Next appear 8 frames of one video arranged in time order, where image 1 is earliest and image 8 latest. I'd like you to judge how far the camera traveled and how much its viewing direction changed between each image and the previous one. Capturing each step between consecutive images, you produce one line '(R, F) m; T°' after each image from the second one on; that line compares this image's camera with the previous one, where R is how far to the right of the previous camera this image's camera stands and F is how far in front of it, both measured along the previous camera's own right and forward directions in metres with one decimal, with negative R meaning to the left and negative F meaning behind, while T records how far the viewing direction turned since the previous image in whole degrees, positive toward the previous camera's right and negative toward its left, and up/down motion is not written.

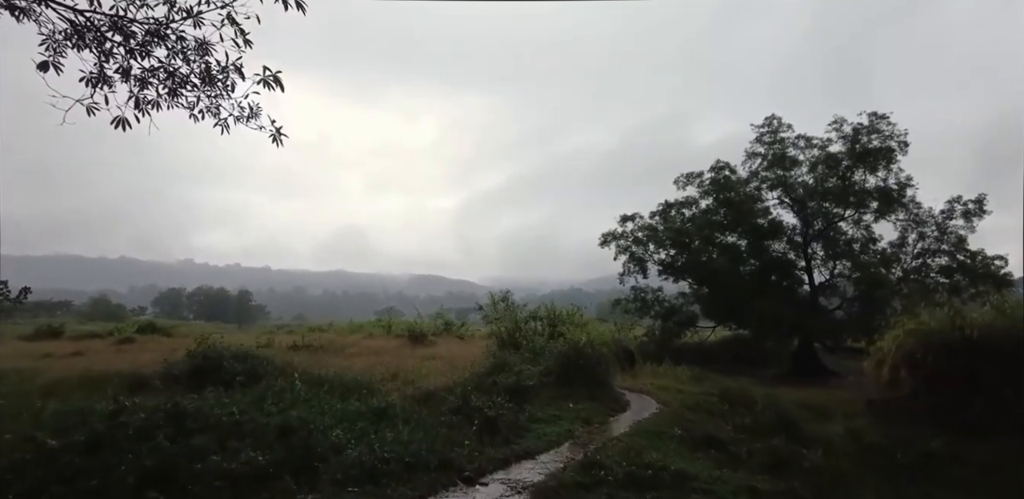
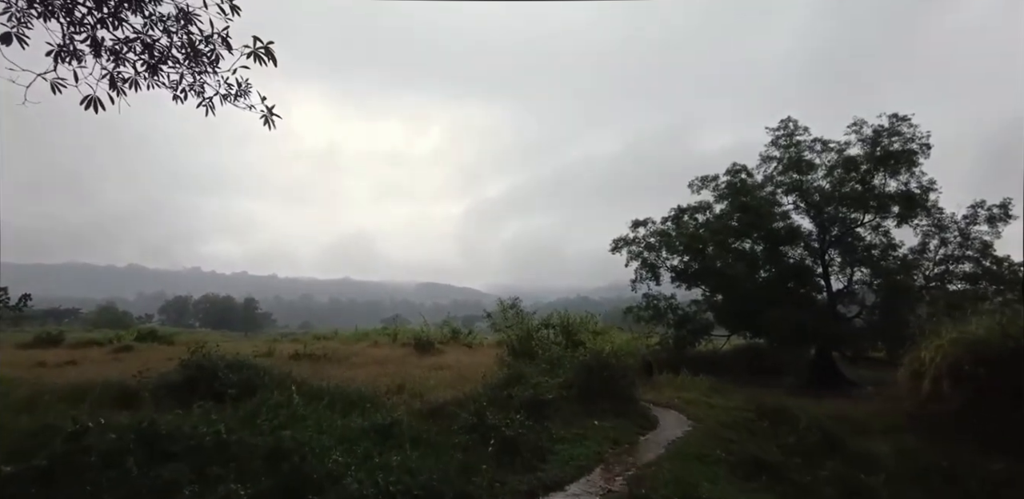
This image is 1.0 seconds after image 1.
(-0.1, +0.6) m; -1°
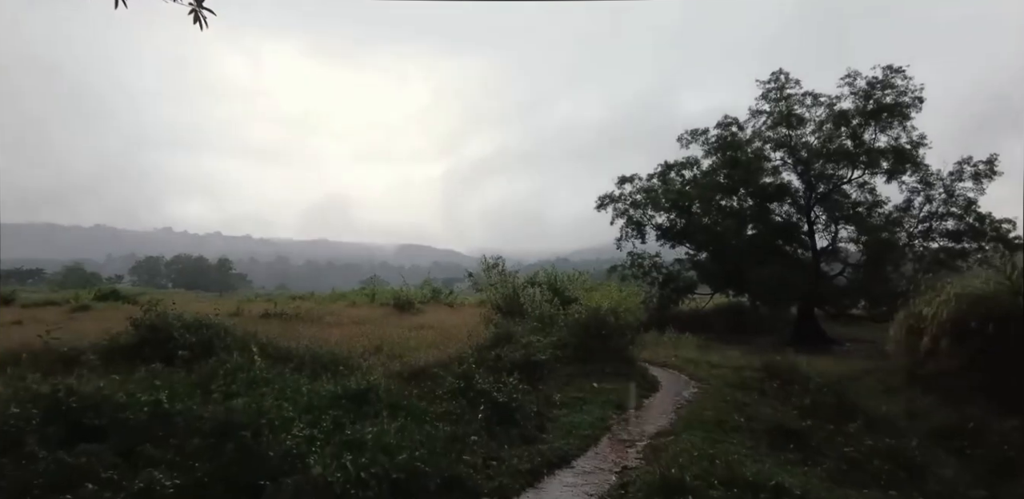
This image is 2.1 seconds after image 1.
(-0.1, +0.7) m; +2°
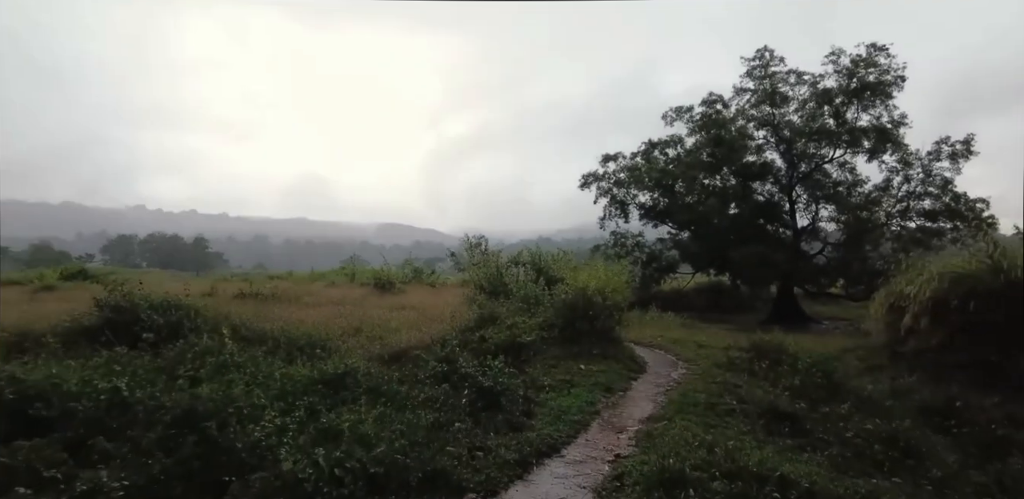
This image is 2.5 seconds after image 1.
(0.0, +0.2) m; +2°
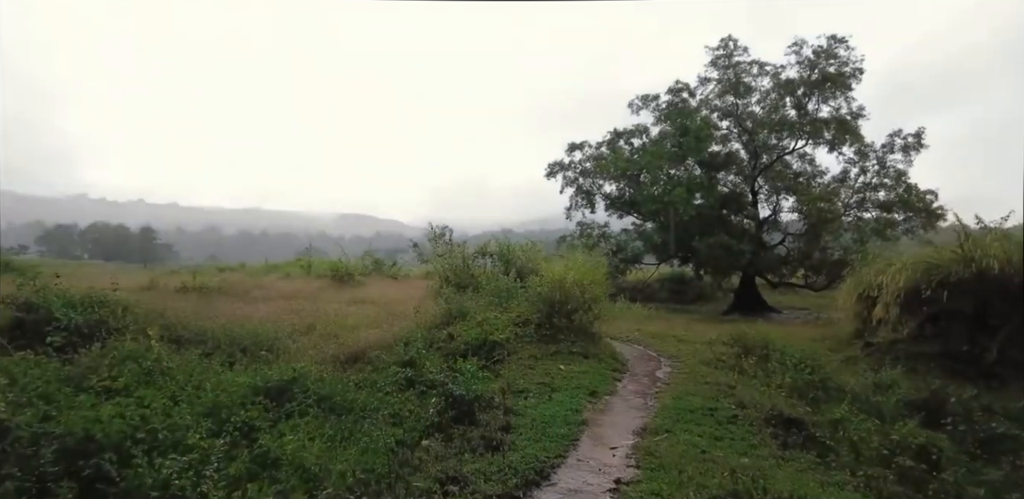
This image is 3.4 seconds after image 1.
(-0.1, +0.5) m; +4°
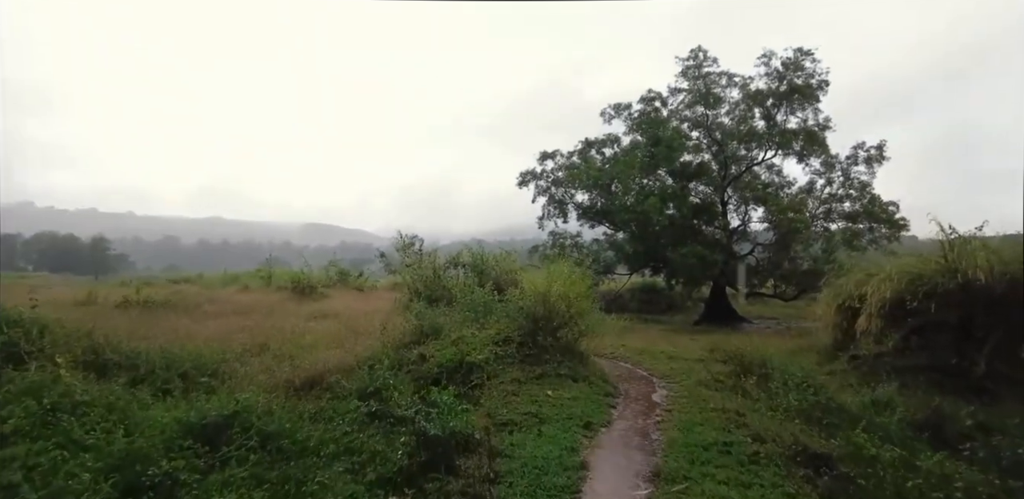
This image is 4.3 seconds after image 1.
(-0.1, +0.5) m; +3°
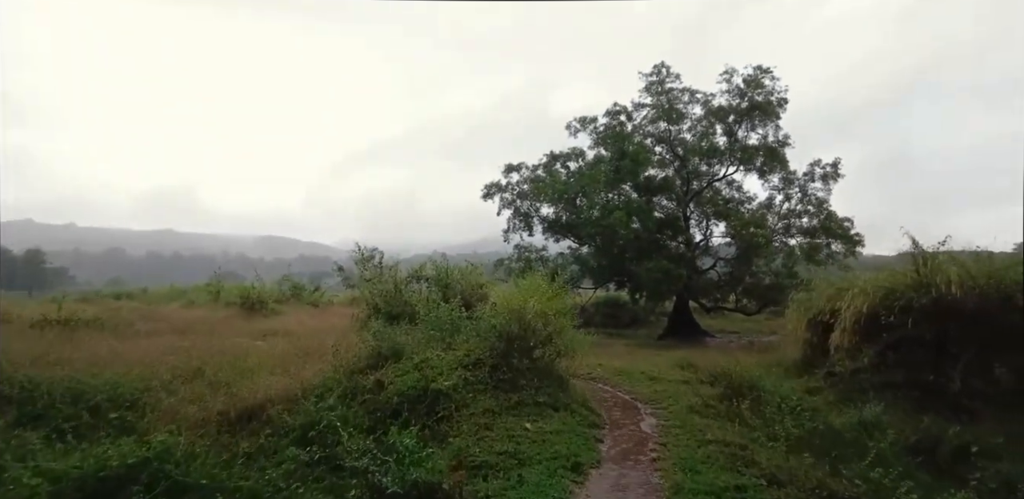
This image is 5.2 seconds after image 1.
(-0.1, +0.5) m; +4°
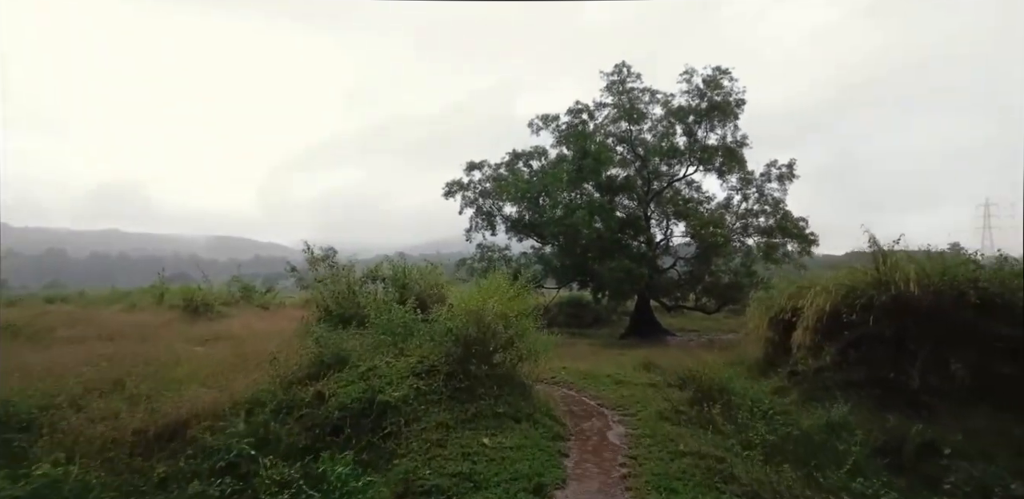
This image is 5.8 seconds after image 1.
(0.0, +0.4) m; +4°
